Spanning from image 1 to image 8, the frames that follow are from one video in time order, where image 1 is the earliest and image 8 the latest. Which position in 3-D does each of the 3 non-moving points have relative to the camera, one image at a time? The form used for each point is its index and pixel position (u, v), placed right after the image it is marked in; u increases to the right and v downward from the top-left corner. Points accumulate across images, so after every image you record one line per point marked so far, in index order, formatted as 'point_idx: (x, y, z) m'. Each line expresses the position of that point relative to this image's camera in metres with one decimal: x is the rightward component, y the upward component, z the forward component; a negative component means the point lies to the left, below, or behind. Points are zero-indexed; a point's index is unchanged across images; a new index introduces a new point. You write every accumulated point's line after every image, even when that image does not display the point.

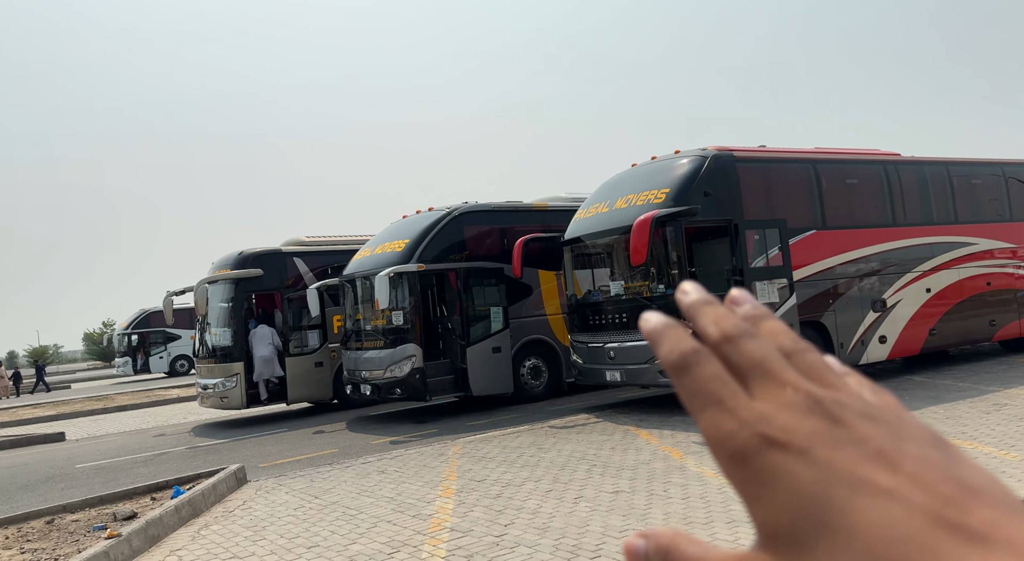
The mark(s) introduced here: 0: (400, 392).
0: (-1.7, -1.7, +12.4) m
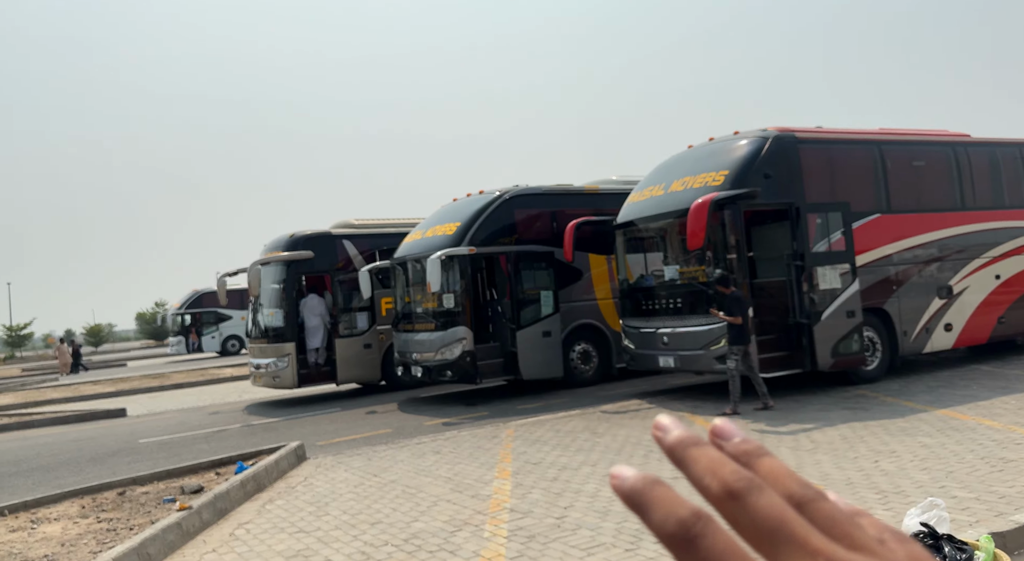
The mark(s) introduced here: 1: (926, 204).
0: (-0.9, -1.4, +12.4) m
1: (+5.9, +1.1, +11.8) m
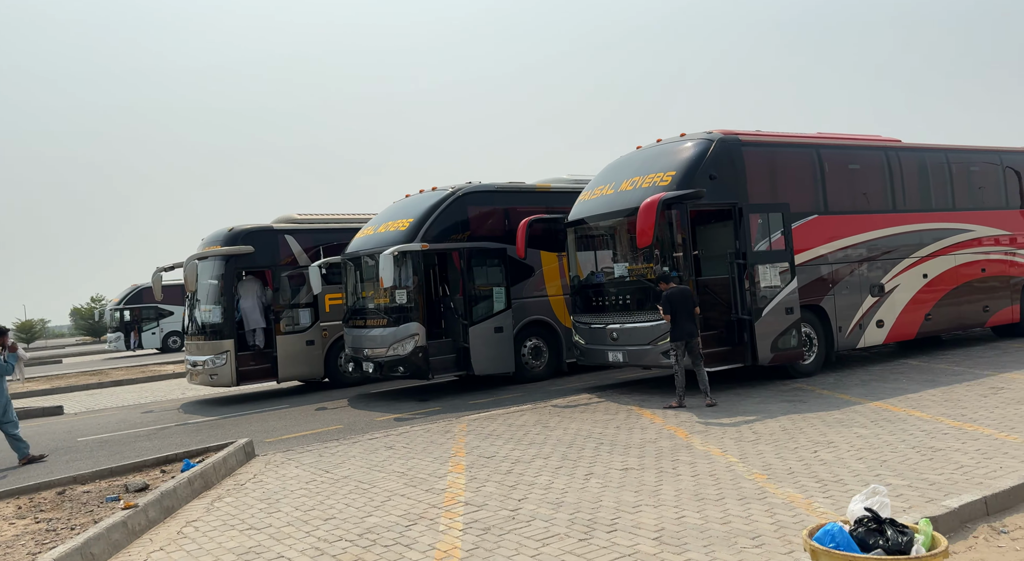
0: (-1.6, -1.3, +12.5) m
1: (+5.2, +1.1, +12.3) m
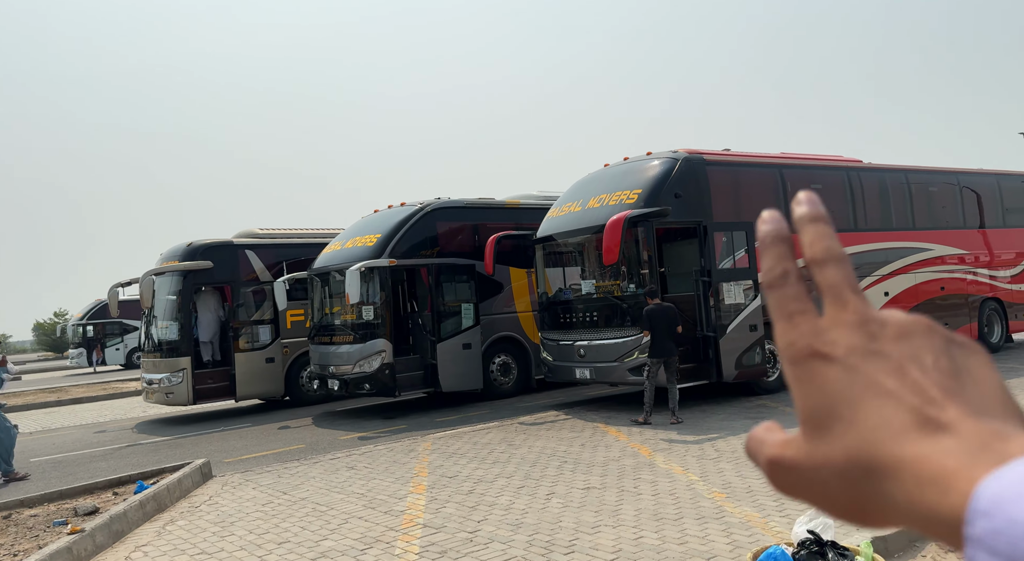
0: (-2.1, -1.6, +12.4) m
1: (+4.7, +0.9, +12.5) m
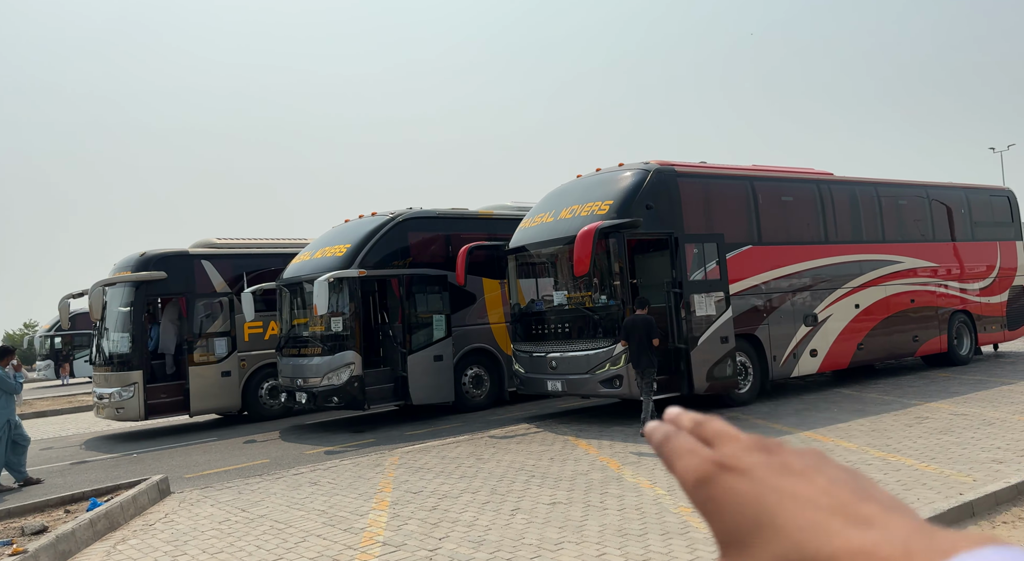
0: (-2.6, -1.8, +12.2) m
1: (+4.3, +0.7, +12.5) m
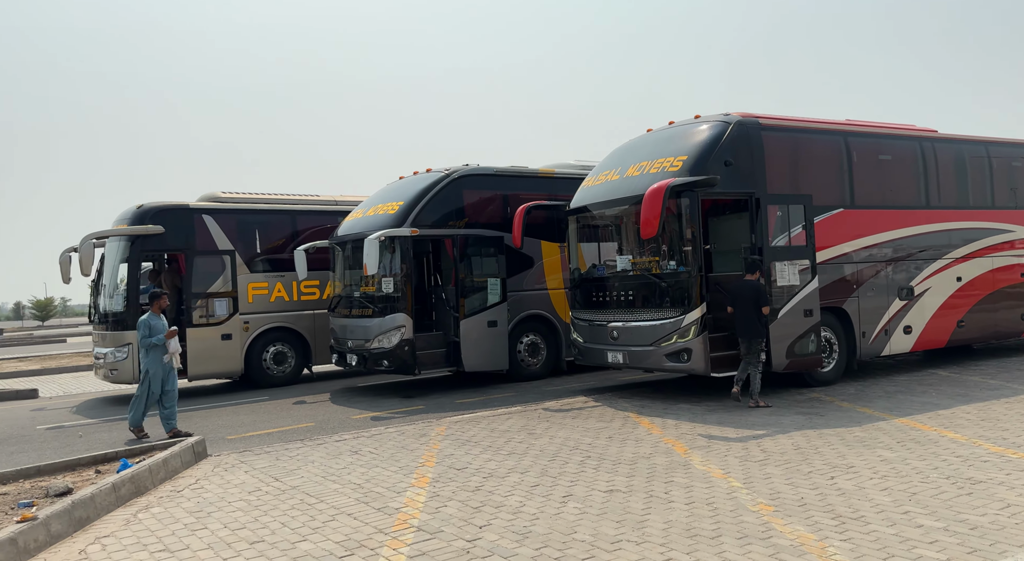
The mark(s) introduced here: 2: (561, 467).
0: (-1.8, -1.2, +11.5) m
1: (+5.1, +1.1, +11.2) m
2: (+0.4, -1.7, +7.4) m
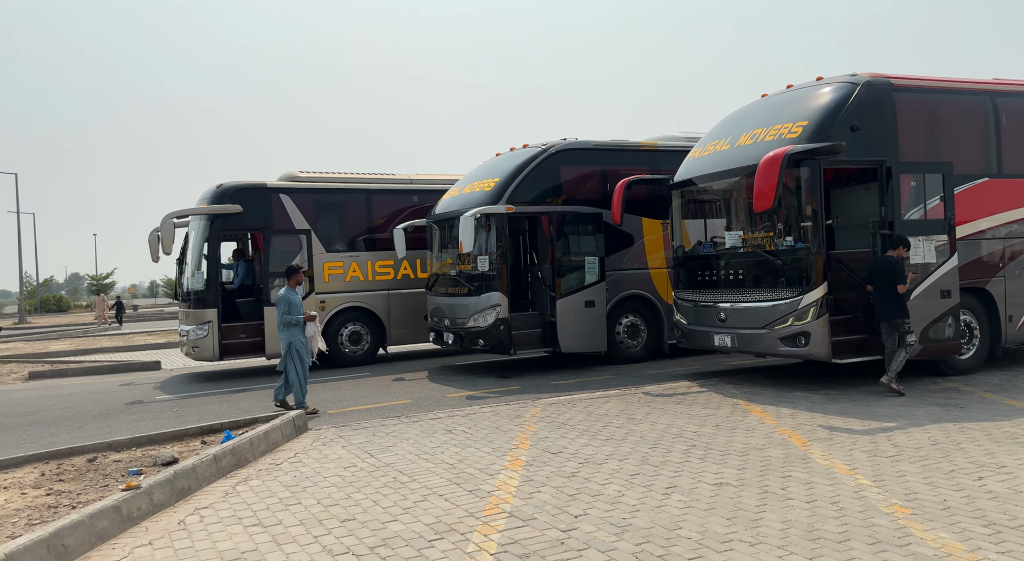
0: (-0.4, -0.8, +11.2) m
1: (+6.4, +1.3, +10.0) m
2: (+1.3, -1.5, +6.9) m
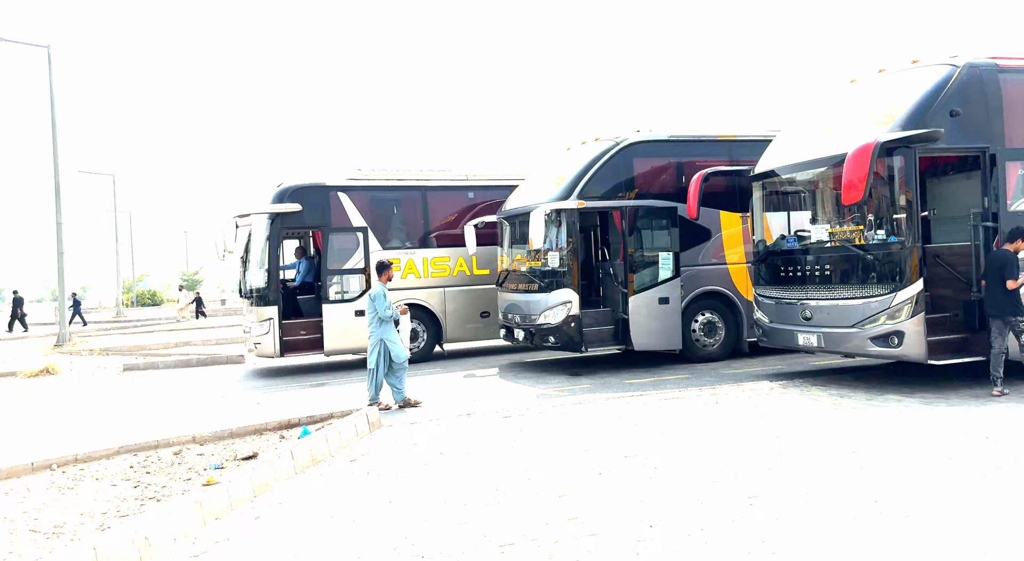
0: (+1.5, -2.0, +10.8) m
1: (+8.2, -0.9, +8.4) m
2: (+2.2, -2.4, +6.3) m
